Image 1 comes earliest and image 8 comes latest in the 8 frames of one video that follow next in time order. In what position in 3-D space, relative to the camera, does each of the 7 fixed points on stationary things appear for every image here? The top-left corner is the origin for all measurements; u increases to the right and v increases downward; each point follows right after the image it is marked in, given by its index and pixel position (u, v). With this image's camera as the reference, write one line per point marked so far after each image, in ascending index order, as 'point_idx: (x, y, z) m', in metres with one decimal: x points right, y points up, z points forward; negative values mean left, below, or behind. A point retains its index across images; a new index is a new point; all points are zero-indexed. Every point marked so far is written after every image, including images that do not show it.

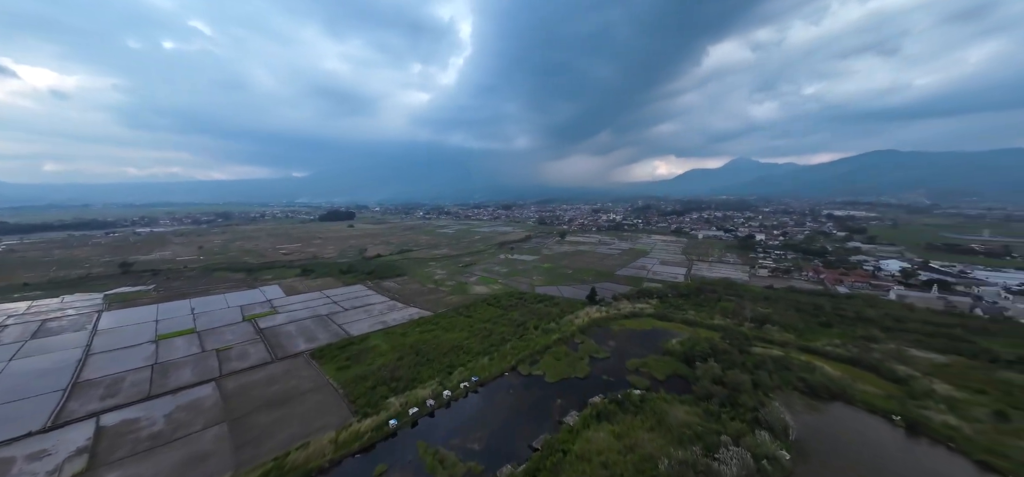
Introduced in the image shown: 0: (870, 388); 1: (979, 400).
0: (+18.9, -7.8, +17.5) m
1: (+22.5, -7.8, +15.8) m
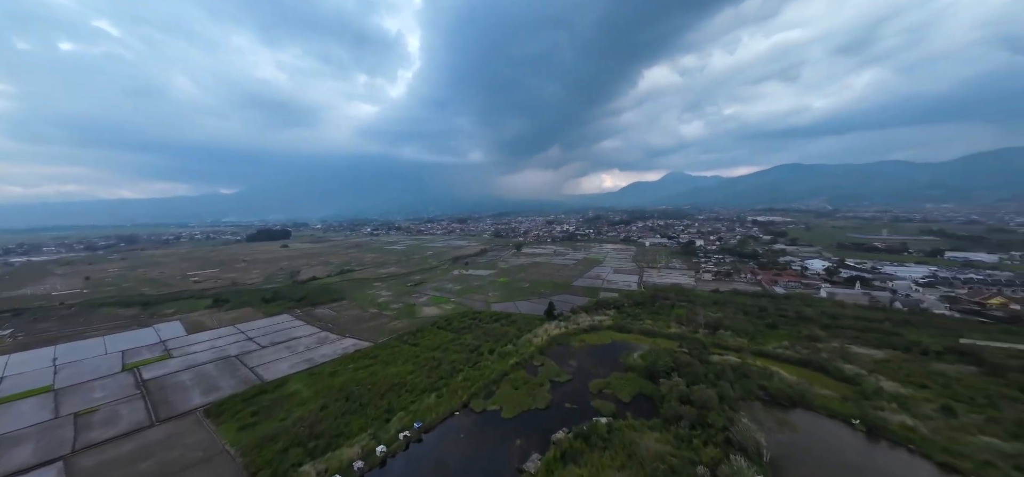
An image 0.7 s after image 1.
0: (+16.5, -8.0, +17.4) m
1: (+20.3, -7.7, +16.1) m
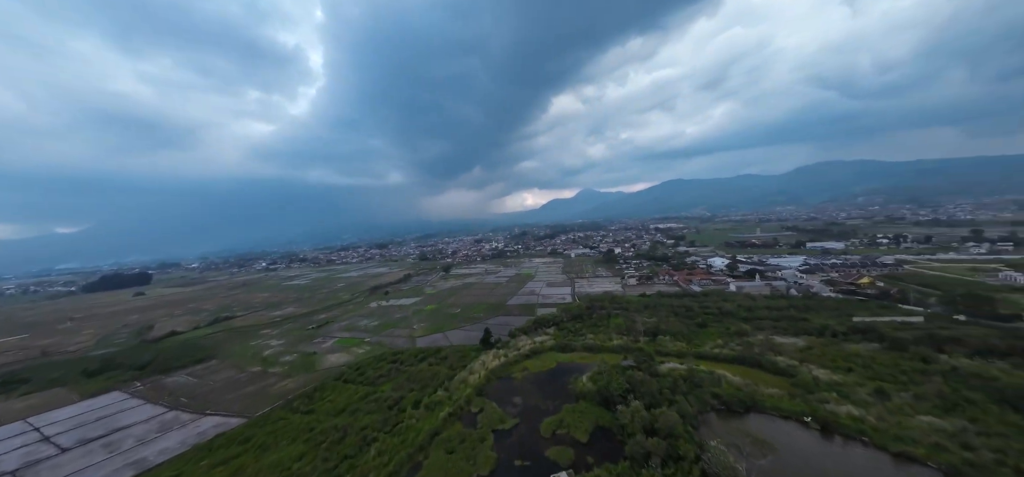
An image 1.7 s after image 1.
0: (+13.4, -7.7, +17.0) m
1: (+17.3, -7.1, +16.6) m
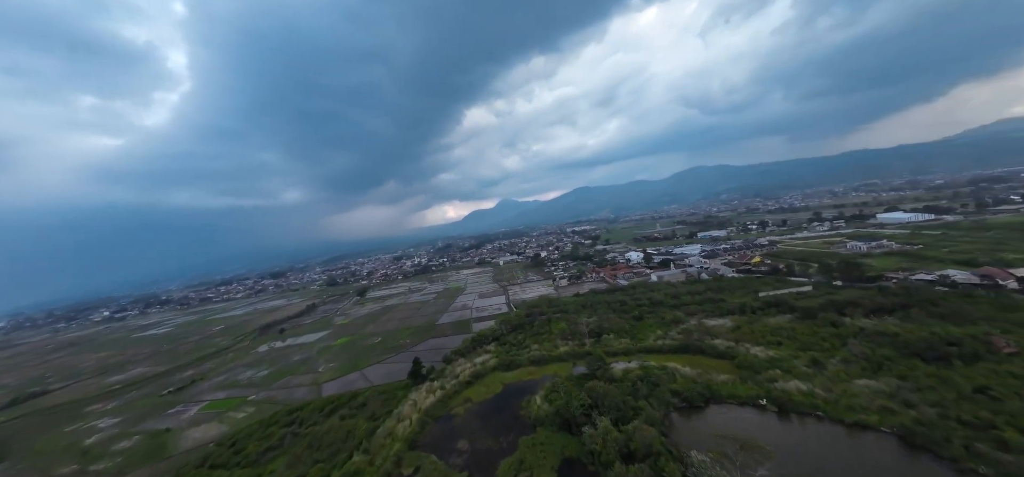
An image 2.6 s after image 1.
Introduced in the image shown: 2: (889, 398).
0: (+10.6, -6.8, +16.6) m
1: (+14.4, -6.0, +17.2) m
2: (+14.8, -6.3, +12.7) m
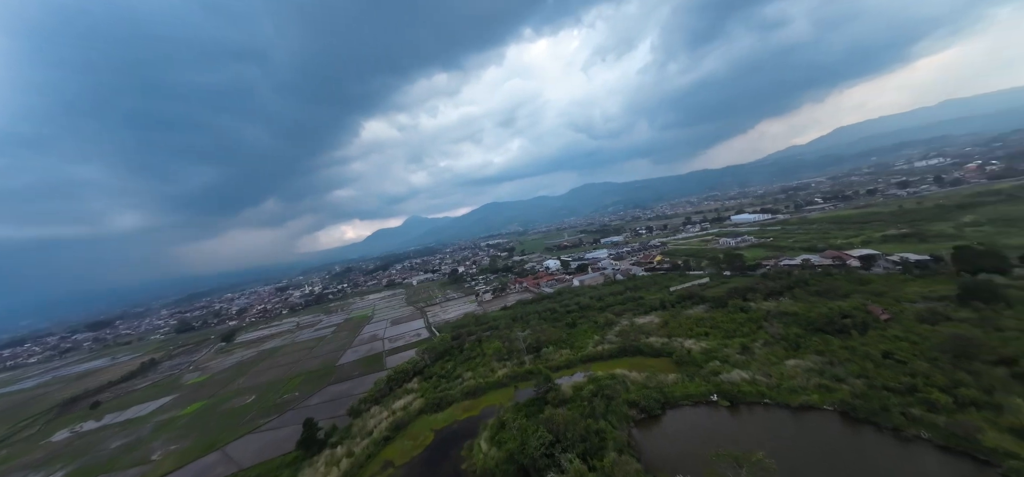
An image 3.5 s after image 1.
0: (+7.6, -6.6, +16.0) m
1: (+11.1, -5.6, +17.6) m
2: (+12.6, -5.6, +13.4) m
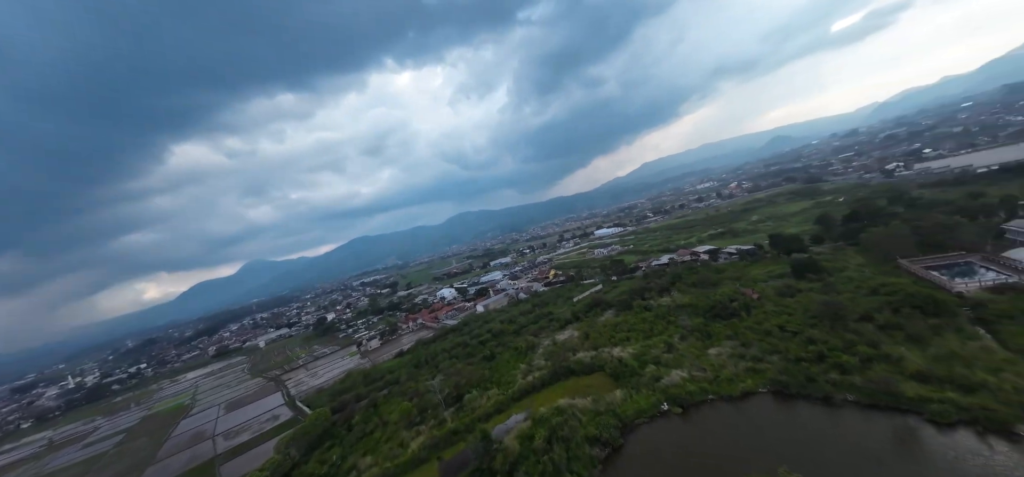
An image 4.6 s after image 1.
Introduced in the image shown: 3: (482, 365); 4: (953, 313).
0: (+4.3, -6.7, +14.4) m
1: (+6.9, -5.6, +17.2) m
2: (+9.8, -5.1, +13.9) m
3: (-1.7, -7.5, +19.3) m
4: (+16.8, -2.9, +12.5) m
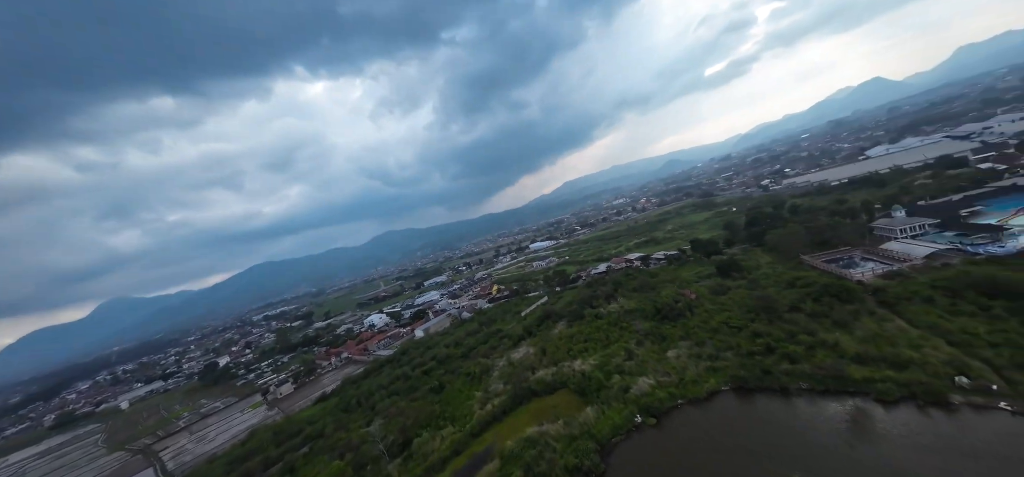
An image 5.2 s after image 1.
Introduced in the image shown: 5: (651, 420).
0: (+2.7, -6.9, +13.3) m
1: (+4.6, -5.9, +16.6) m
2: (+8.2, -5.1, +14.0) m
3: (-4.1, -8.2, +16.8) m
4: (+15.2, -2.6, +14.2) m
5: (+5.1, -6.7, +12.1) m
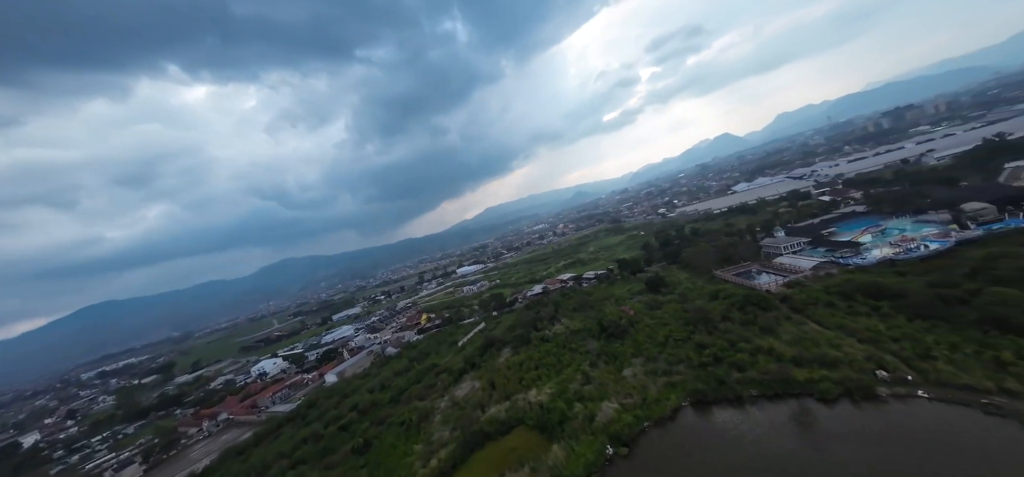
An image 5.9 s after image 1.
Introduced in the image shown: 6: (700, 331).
0: (+1.1, -7.5, +11.6) m
1: (+2.1, -6.7, +15.4) m
2: (+6.2, -5.7, +13.8) m
3: (-6.3, -9.1, +13.3) m
4: (+12.9, -3.2, +15.9) m
5: (+3.7, -7.1, +11.1) m
6: (+9.2, -4.6, +16.2) m
